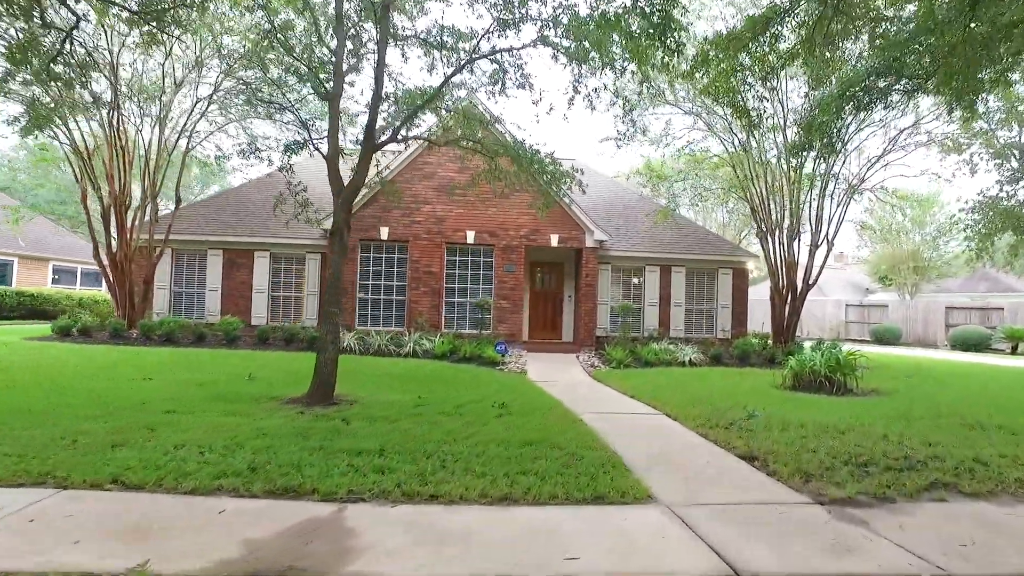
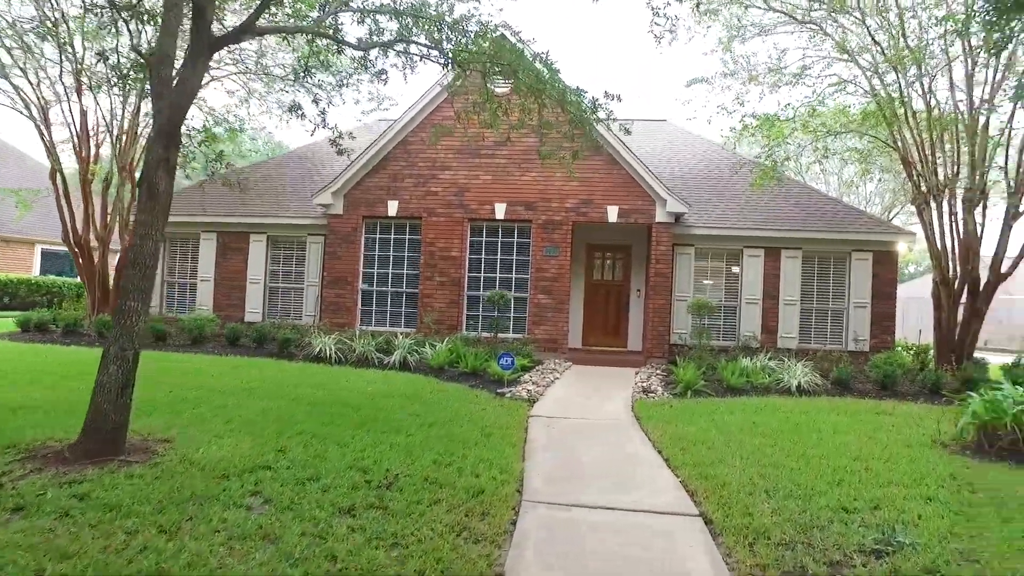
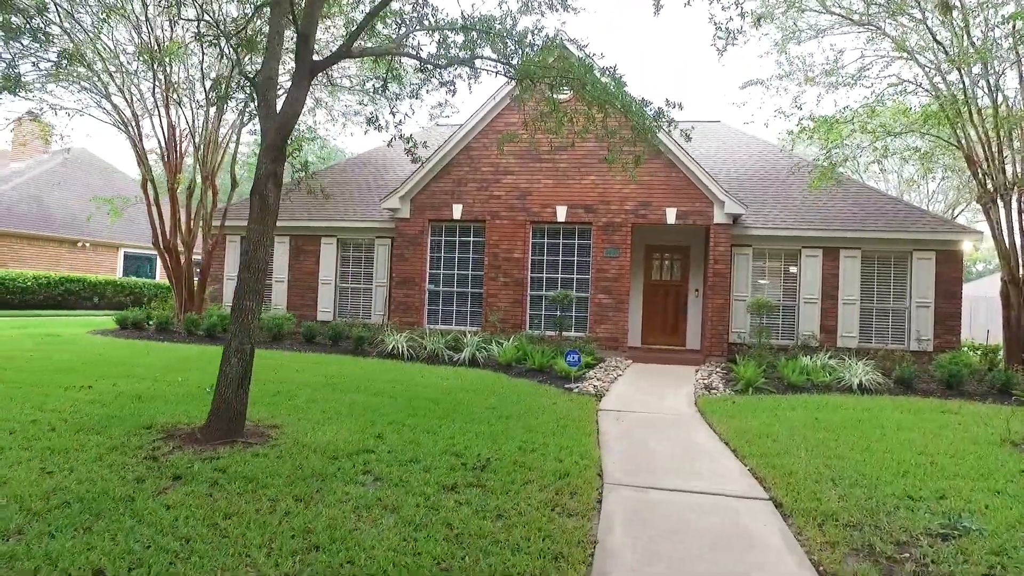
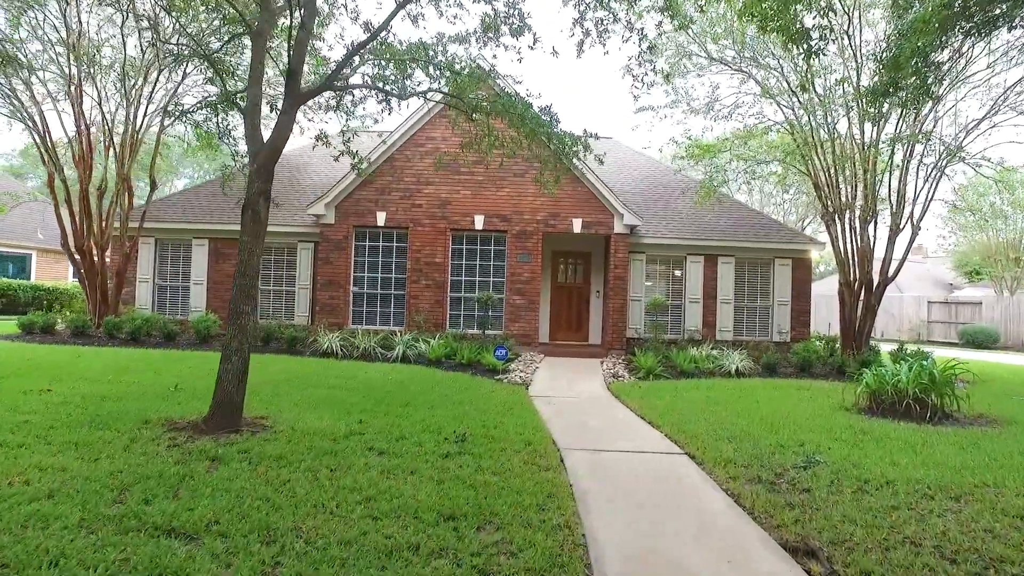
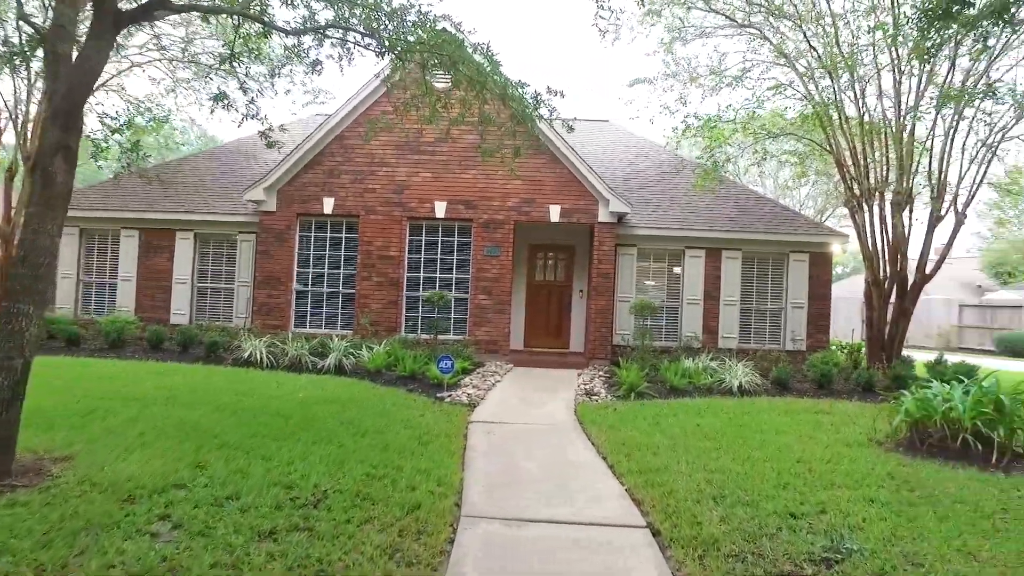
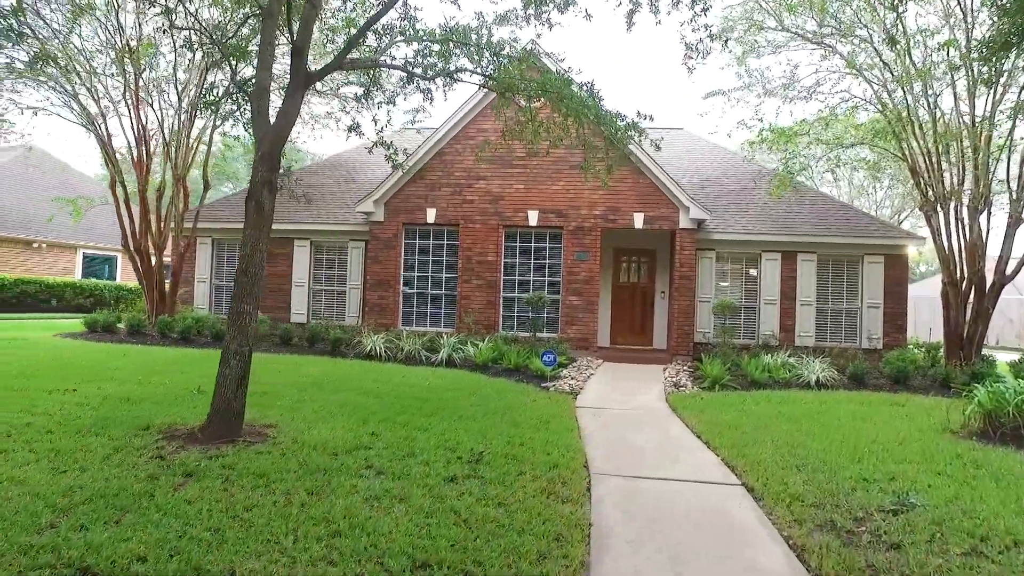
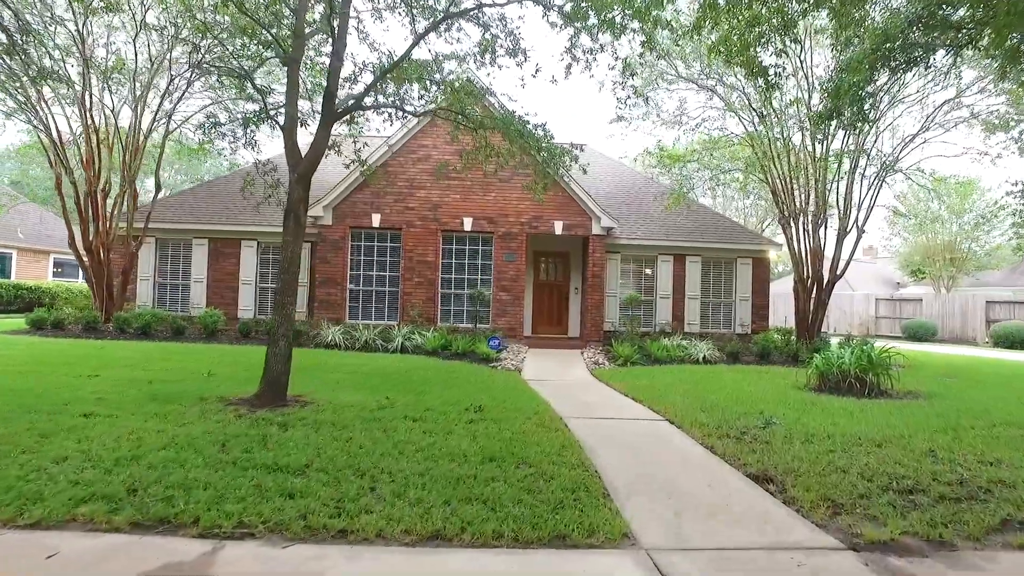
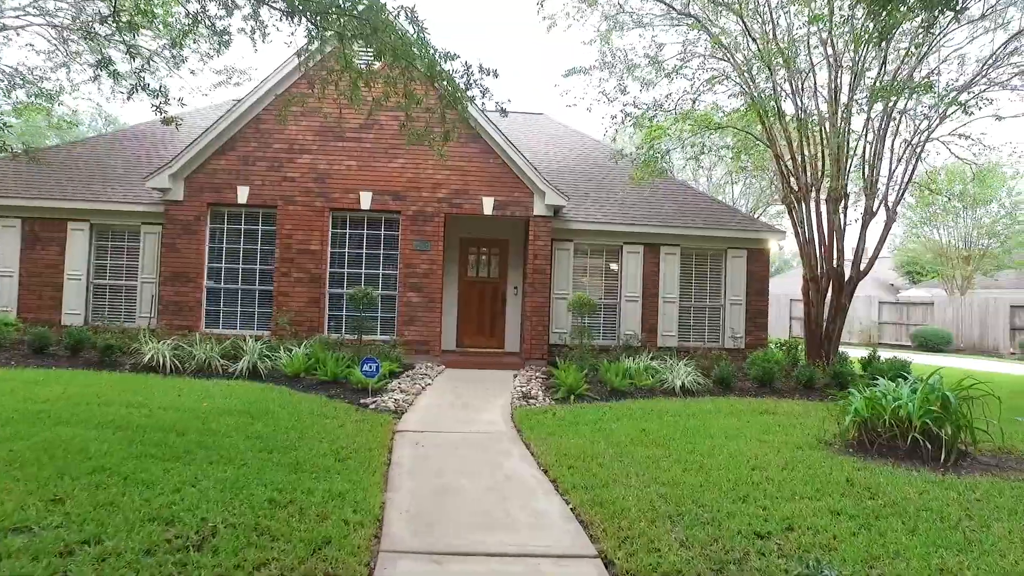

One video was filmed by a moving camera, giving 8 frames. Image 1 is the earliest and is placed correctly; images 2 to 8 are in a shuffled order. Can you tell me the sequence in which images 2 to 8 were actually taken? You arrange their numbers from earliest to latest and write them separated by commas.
7, 4, 6, 3, 2, 5, 8
